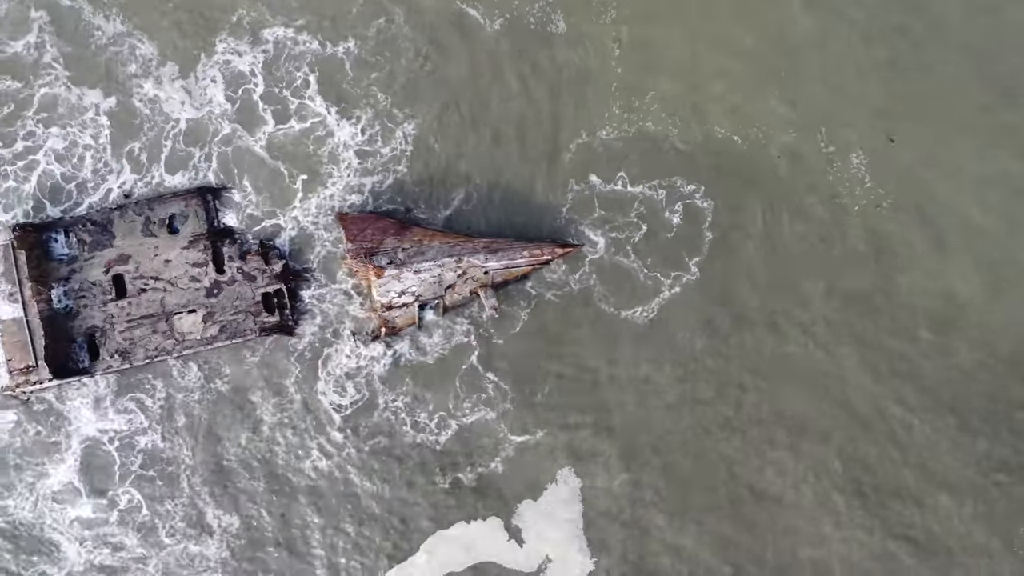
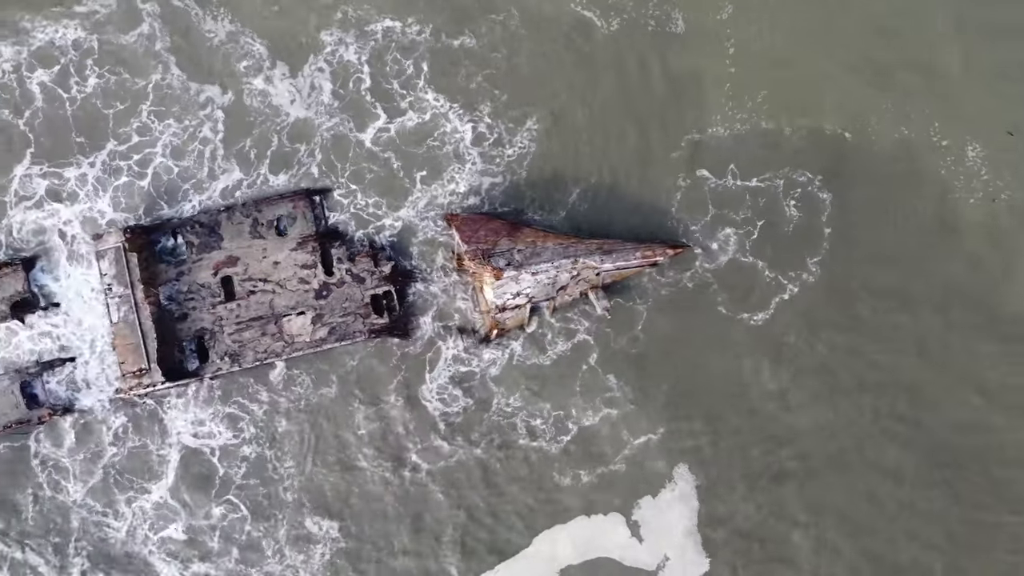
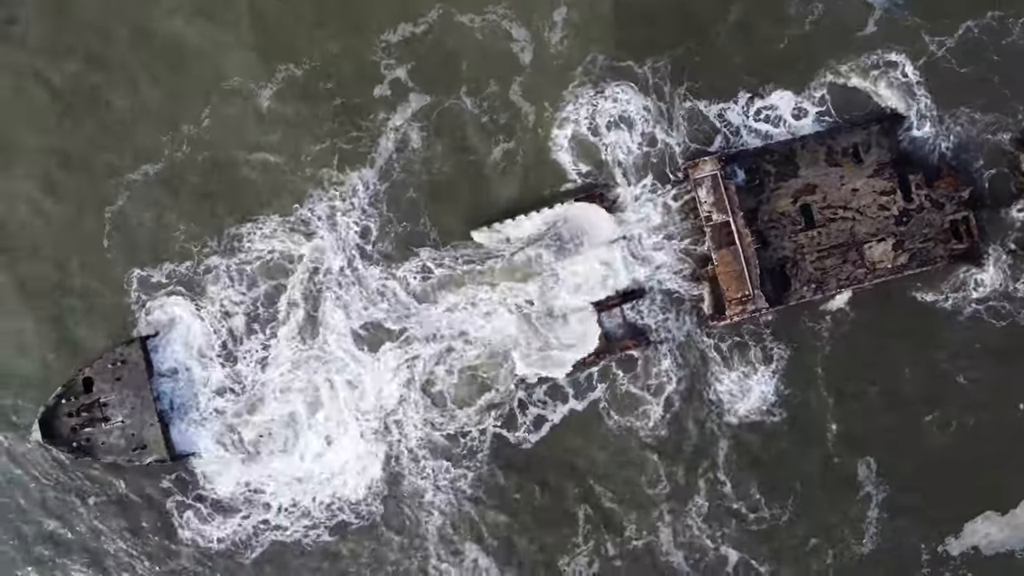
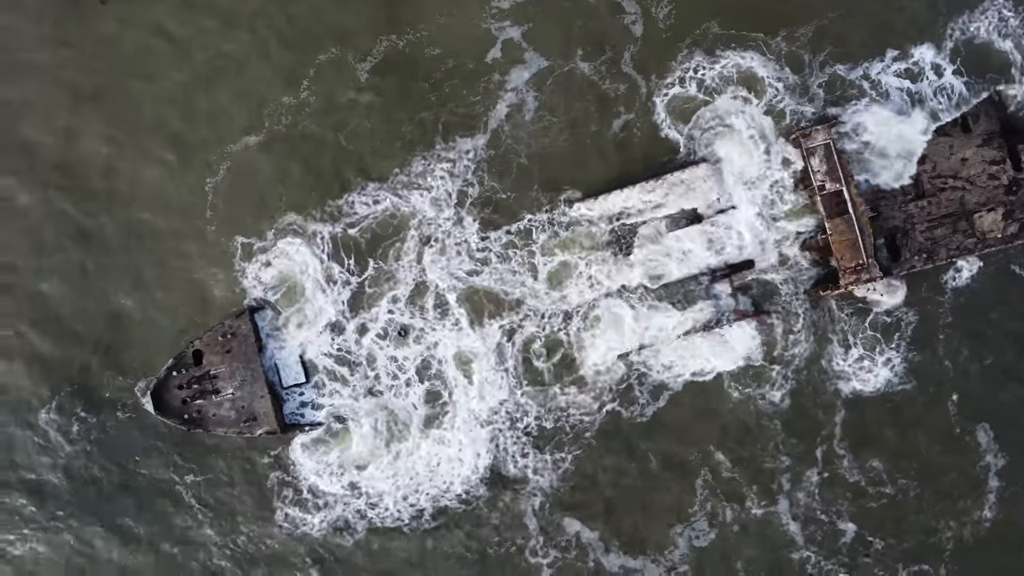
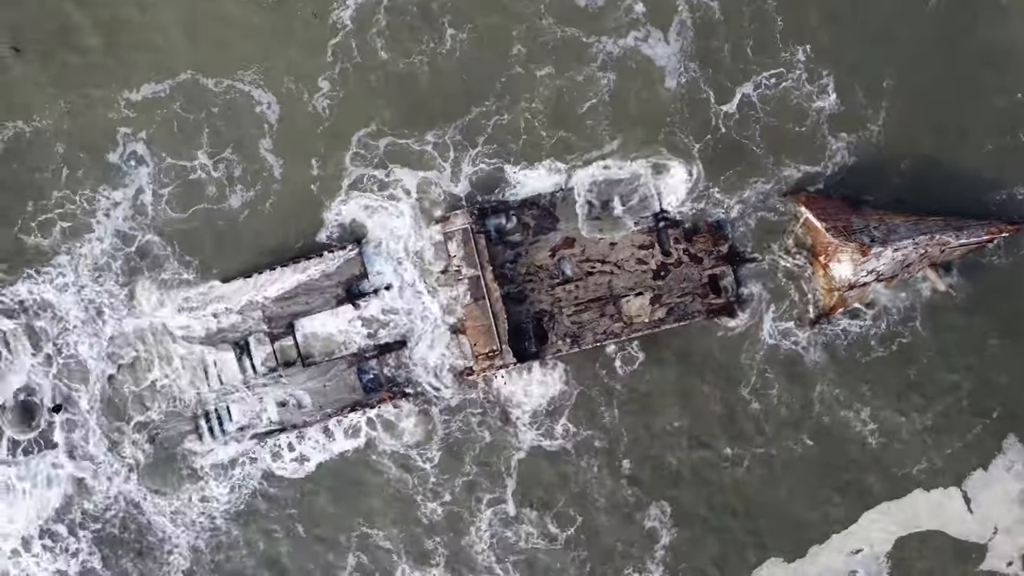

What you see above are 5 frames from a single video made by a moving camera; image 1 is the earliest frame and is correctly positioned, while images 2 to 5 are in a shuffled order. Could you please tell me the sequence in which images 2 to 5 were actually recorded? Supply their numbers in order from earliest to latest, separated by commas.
2, 5, 3, 4
